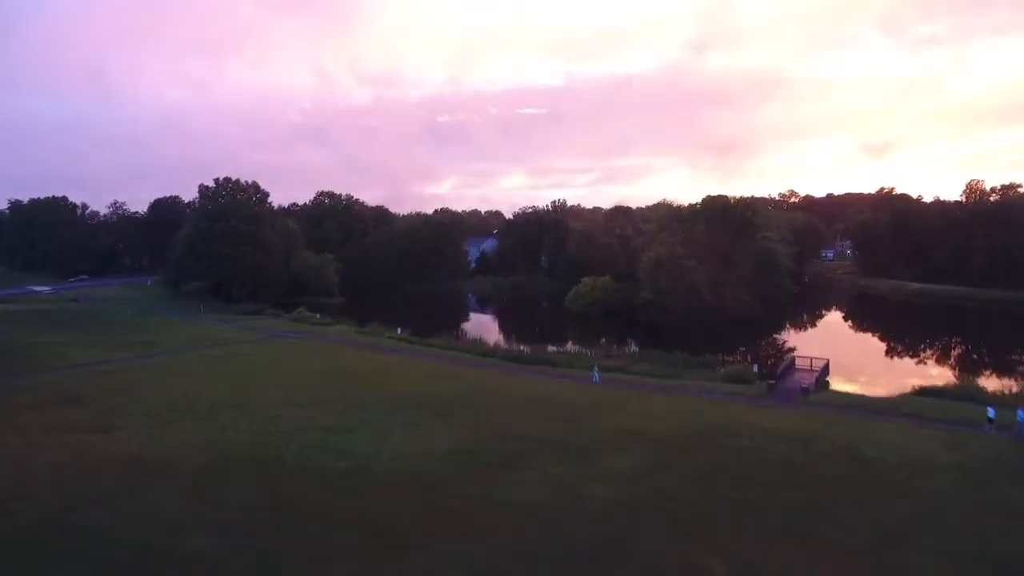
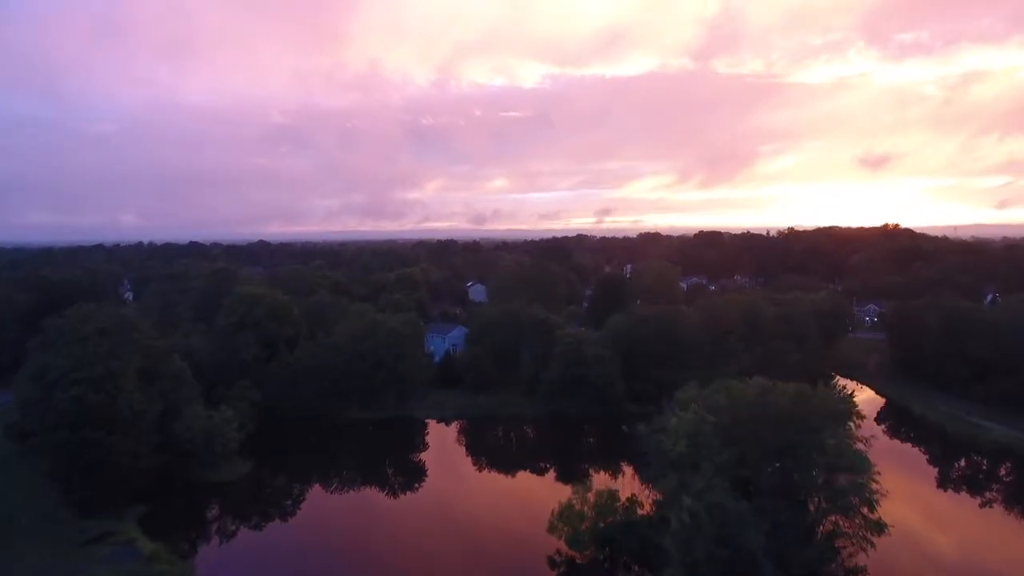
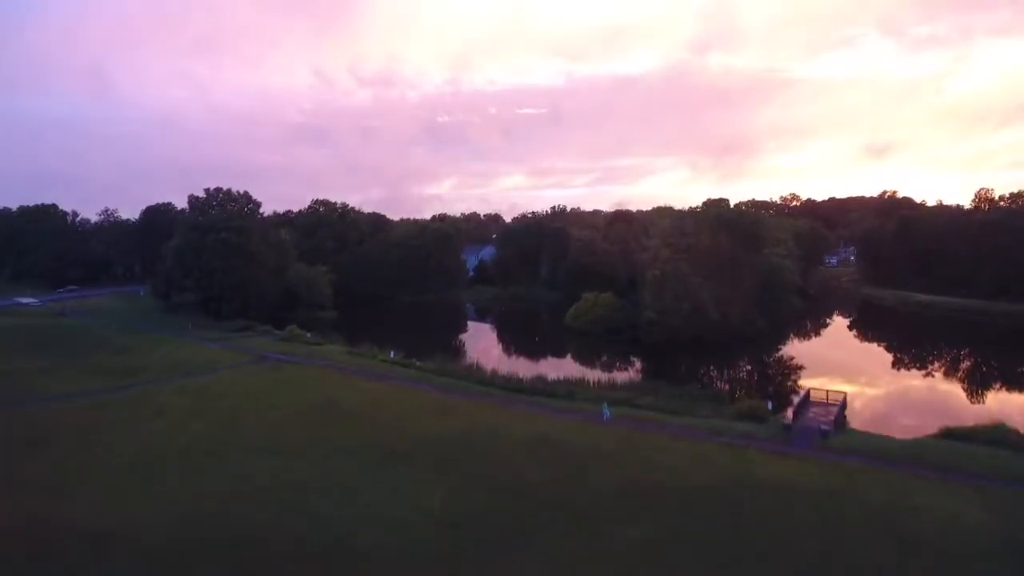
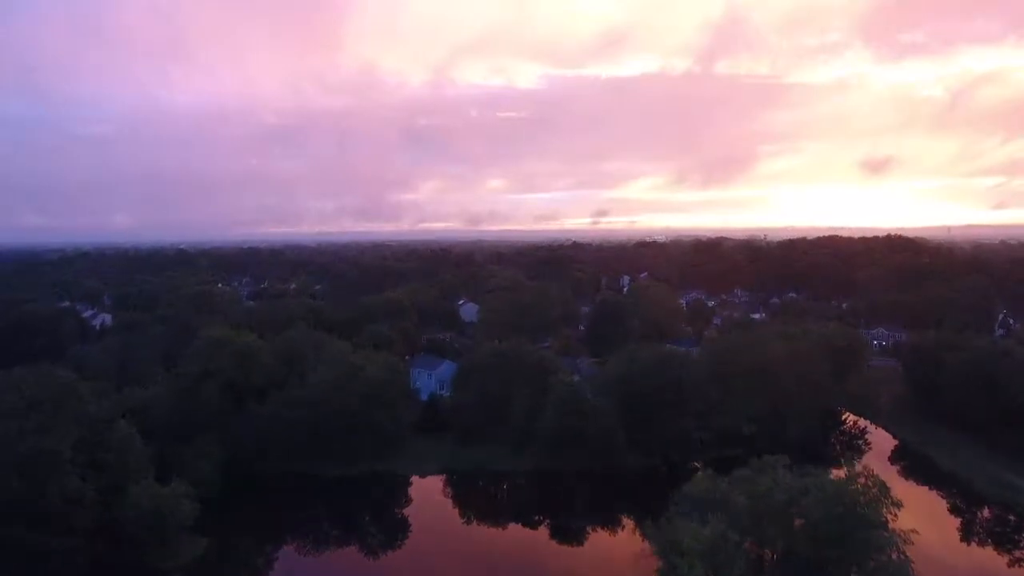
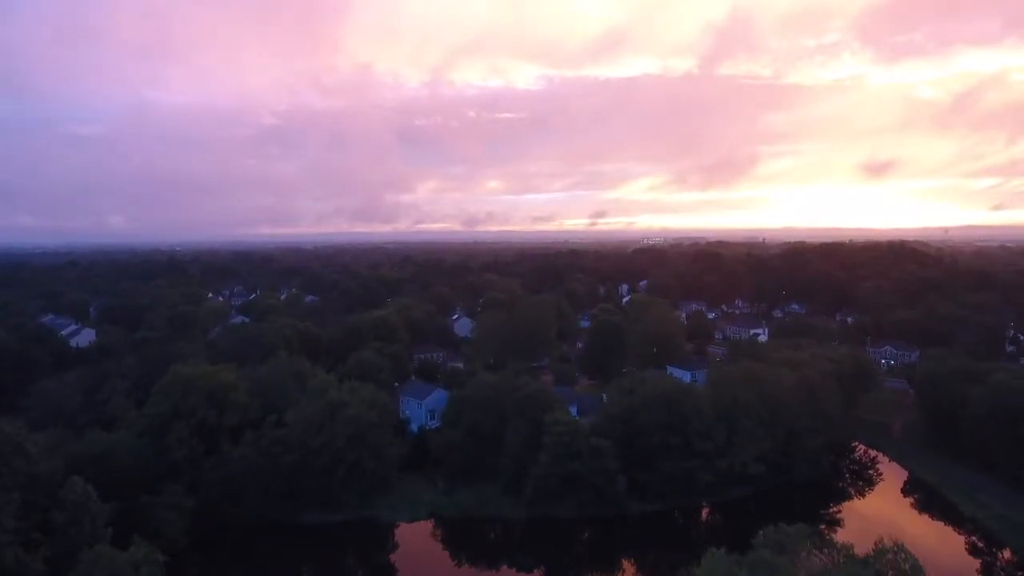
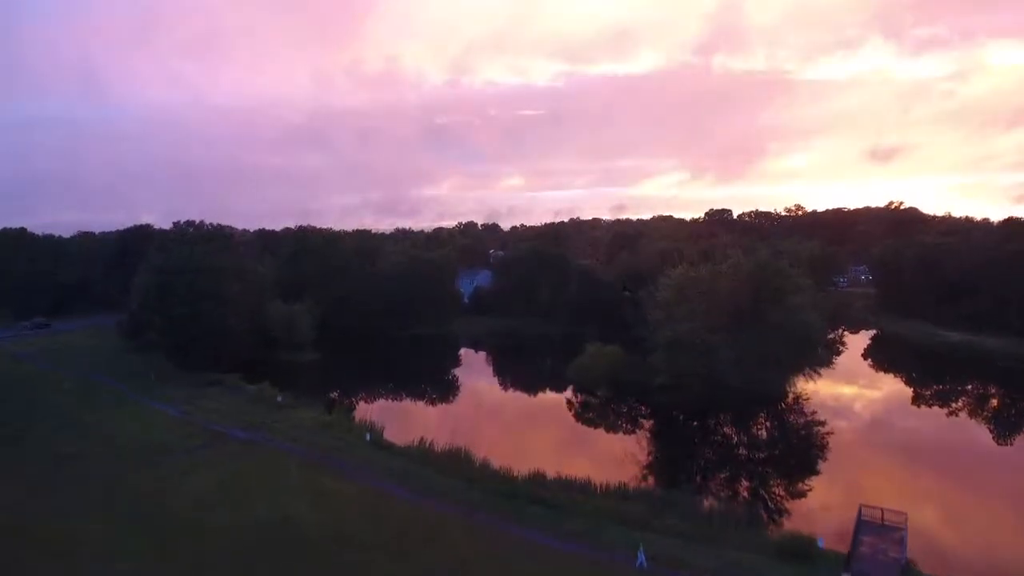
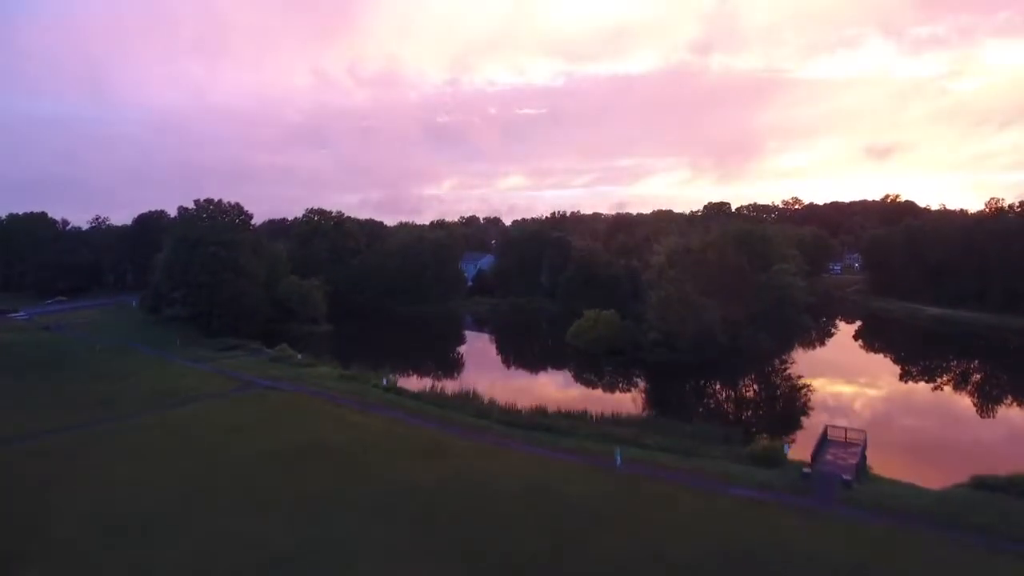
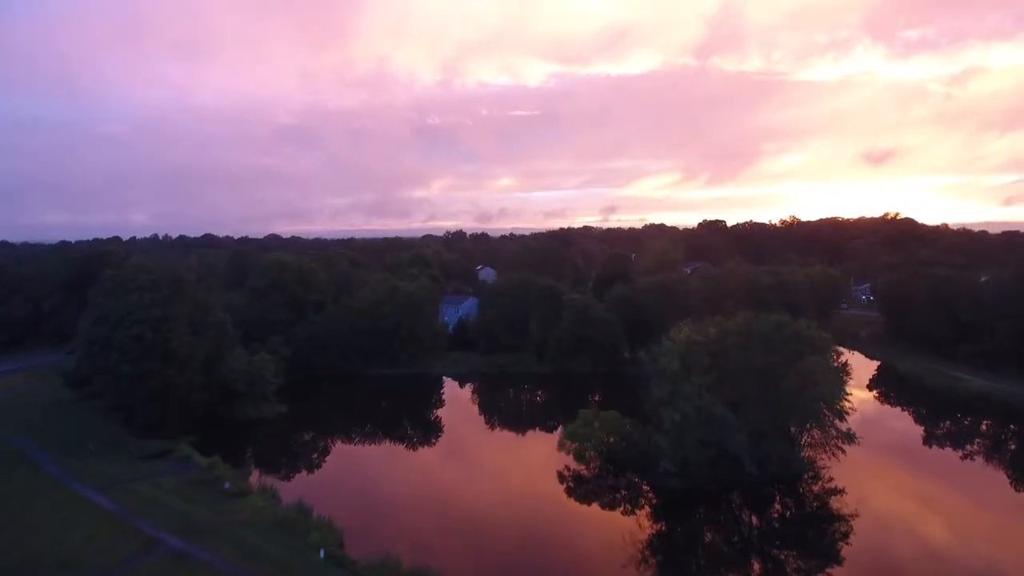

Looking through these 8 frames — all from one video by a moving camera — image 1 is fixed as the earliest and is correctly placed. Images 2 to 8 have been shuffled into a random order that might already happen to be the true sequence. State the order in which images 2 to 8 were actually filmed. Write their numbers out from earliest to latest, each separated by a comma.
3, 7, 6, 8, 2, 4, 5
